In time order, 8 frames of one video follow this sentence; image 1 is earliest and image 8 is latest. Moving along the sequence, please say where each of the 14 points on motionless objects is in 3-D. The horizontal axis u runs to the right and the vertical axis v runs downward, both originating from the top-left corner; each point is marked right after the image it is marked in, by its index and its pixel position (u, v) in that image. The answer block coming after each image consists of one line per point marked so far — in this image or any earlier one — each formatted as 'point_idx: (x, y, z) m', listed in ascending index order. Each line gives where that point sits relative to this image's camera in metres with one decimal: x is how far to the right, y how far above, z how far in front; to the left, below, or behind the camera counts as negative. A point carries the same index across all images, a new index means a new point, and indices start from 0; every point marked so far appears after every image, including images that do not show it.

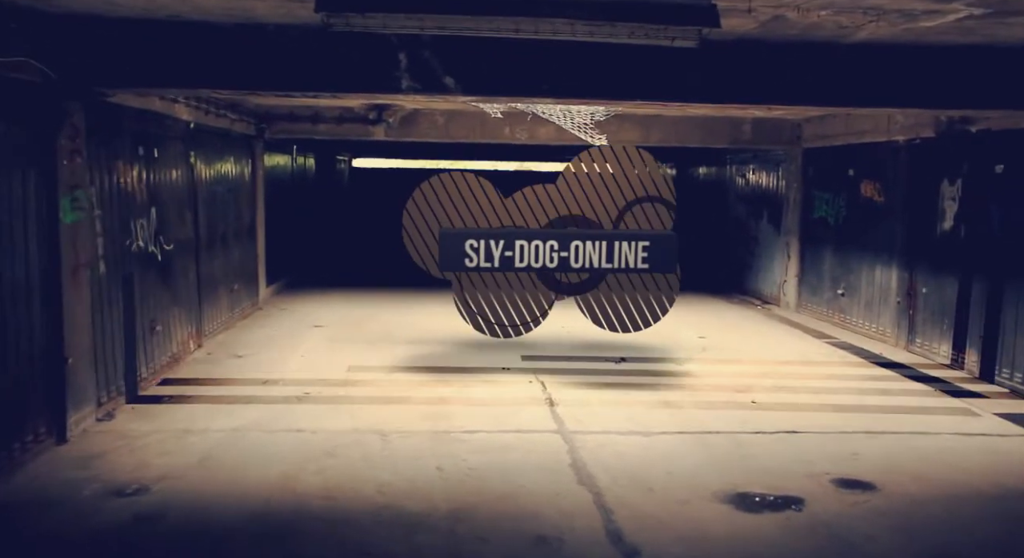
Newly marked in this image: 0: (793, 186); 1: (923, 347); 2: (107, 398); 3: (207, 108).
0: (+5.3, +1.7, +12.4) m
1: (+5.1, -0.9, +8.2) m
2: (-3.3, -1.0, +5.4) m
3: (-3.6, +2.1, +8.0) m
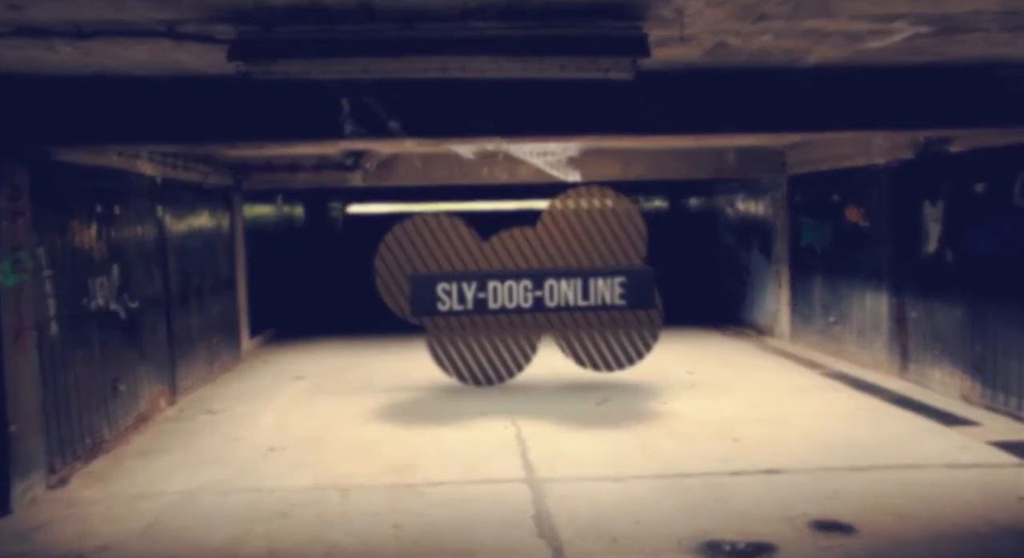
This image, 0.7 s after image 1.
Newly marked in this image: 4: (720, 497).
0: (+4.9, +1.2, +12.3) m
1: (+4.8, -1.1, +8.0) m
2: (-3.5, -1.4, +5.2) m
3: (-4.0, +1.4, +8.0) m
4: (+1.4, -1.4, +4.4) m
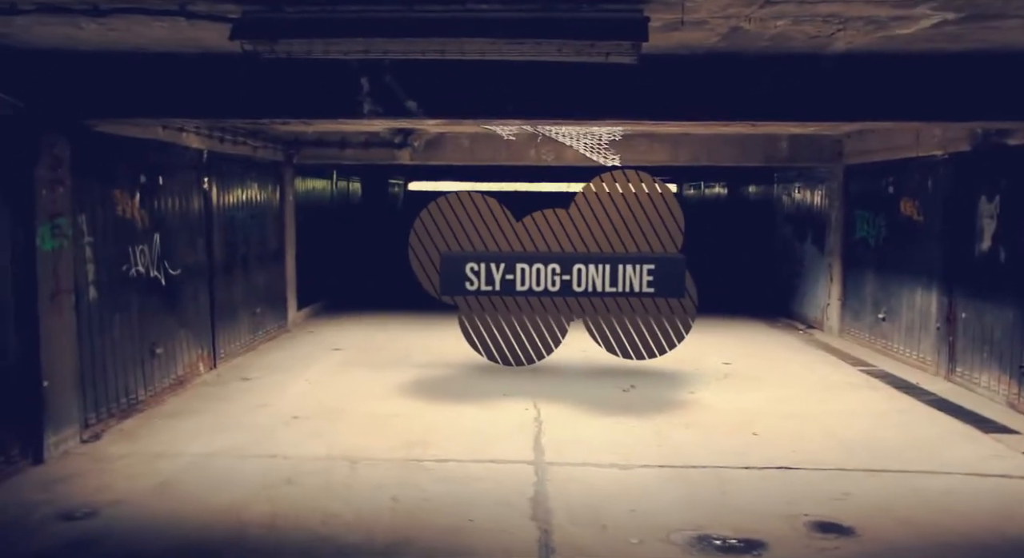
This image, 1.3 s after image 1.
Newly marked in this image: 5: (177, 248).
0: (+5.7, +1.3, +11.8) m
1: (+5.1, -1.1, +7.6) m
2: (-3.4, -1.2, +5.5) m
3: (-3.6, +1.8, +8.3) m
4: (+1.4, -1.4, +4.4) m
5: (-3.6, +0.3, +7.3) m
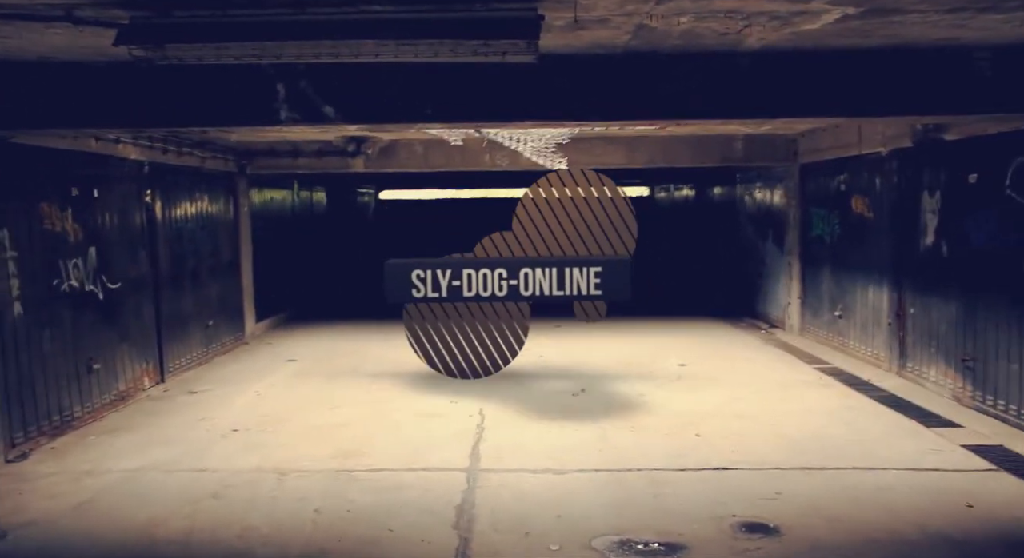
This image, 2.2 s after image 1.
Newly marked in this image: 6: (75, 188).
0: (+5.0, +1.3, +11.9) m
1: (+4.6, -1.1, +7.6) m
2: (-3.9, -1.3, +5.4) m
3: (-4.2, +1.6, +8.1) m
4: (+0.9, -1.4, +4.3) m
5: (-4.2, +0.2, +7.1) m
6: (-4.1, +0.9, +6.3) m
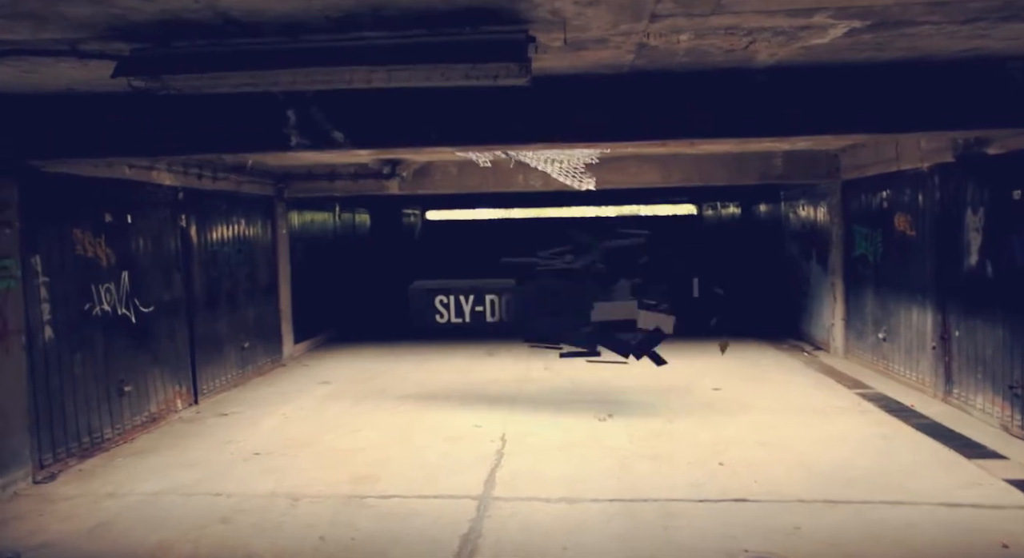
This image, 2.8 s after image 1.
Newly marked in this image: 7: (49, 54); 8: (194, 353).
0: (+5.5, +1.0, +11.6) m
1: (+4.8, -1.3, +7.2) m
2: (-3.8, -1.5, +5.5) m
3: (-3.9, +1.3, +8.4) m
4: (+1.0, -1.5, +4.2) m
5: (-3.9, -0.1, +7.3) m
6: (-3.9, +0.6, +6.5) m
7: (-2.2, +1.1, +3.3) m
8: (-3.9, -0.9, +8.3) m
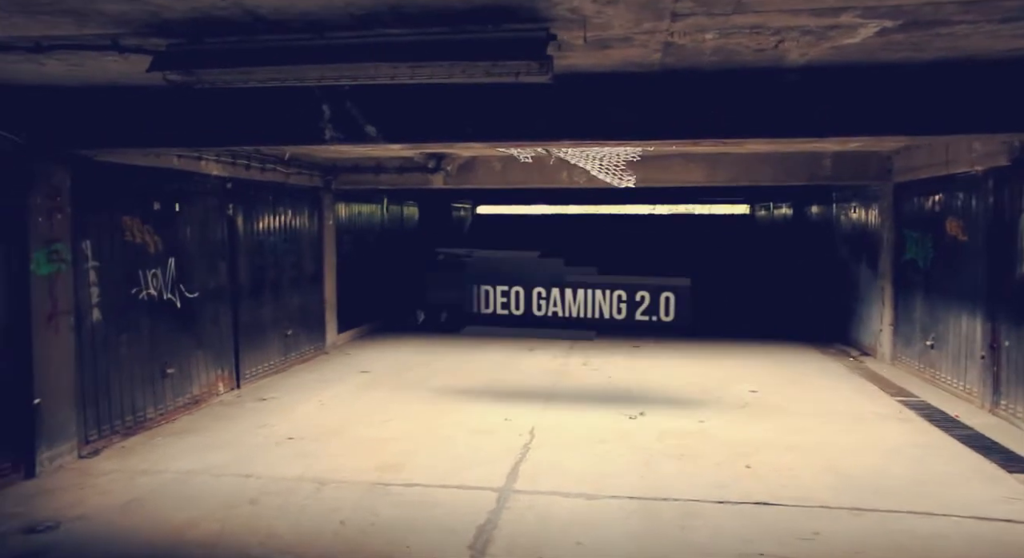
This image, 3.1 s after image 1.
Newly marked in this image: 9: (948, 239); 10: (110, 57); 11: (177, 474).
0: (+6.2, +0.9, +11.2) m
1: (+5.1, -1.4, +6.9) m
2: (-3.6, -1.4, +5.8) m
3: (-3.4, +1.5, +8.6) m
4: (+1.1, -1.5, +4.1) m
5: (-3.6, +0.1, +7.6) m
6: (-3.6, +0.8, +6.8) m
7: (-2.1, +1.2, +3.5) m
8: (-3.5, -0.8, +8.6) m
9: (+5.6, +0.5, +8.7) m
10: (-2.2, +1.2, +3.6) m
11: (-2.5, -1.5, +5.1) m
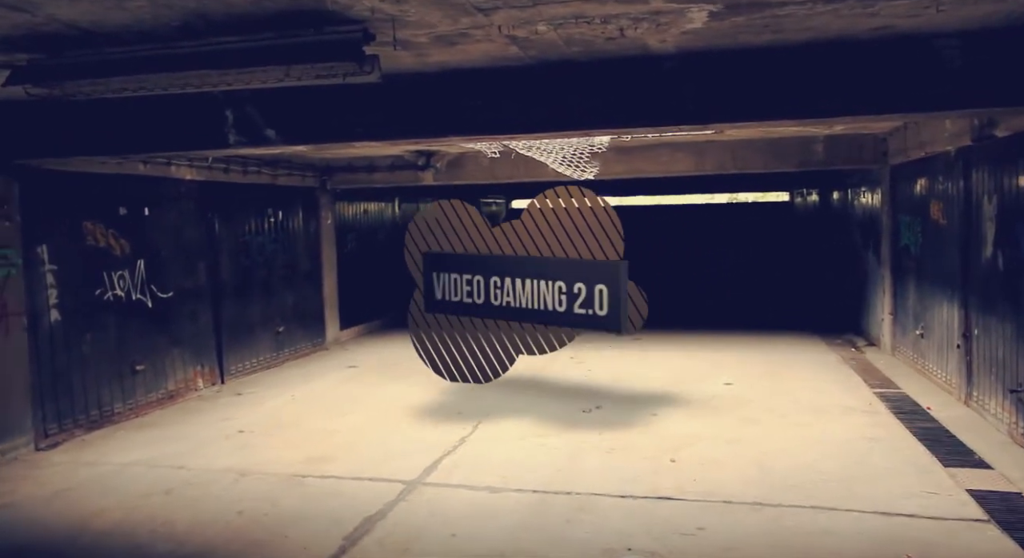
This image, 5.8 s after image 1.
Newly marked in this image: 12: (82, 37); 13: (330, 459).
0: (+5.9, +1.1, +10.8) m
1: (+4.6, -1.2, +6.6) m
2: (-4.1, -1.4, +6.2) m
3: (-3.8, +1.5, +8.9) m
4: (+0.4, -1.5, +4.1) m
5: (-4.0, +0.1, +7.9) m
6: (-4.1, +0.8, +7.1) m
7: (-2.9, +1.2, +3.7) m
8: (-3.9, -0.8, +8.9) m
9: (+5.2, +0.7, +8.3) m
10: (-2.9, +1.2, +3.8) m
11: (-3.2, -1.5, +5.4) m
12: (-2.0, +1.1, +3.2) m
13: (-1.5, -1.5, +5.5) m
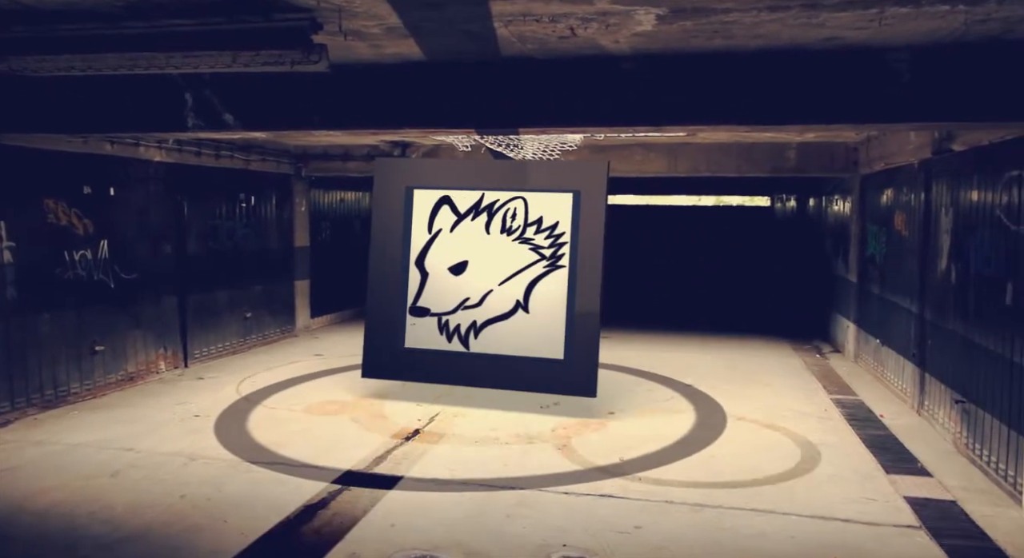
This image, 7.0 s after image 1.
0: (+5.5, +1.0, +10.9) m
1: (+4.2, -1.3, +6.7) m
2: (-4.5, -1.2, +6.1) m
3: (-4.2, +1.7, +8.9) m
4: (0.0, -1.5, +4.2) m
5: (-4.4, +0.3, +7.8) m
6: (-4.5, +1.0, +7.1) m
7: (-3.2, +1.3, +3.6) m
8: (-4.3, -0.5, +8.9) m
9: (+4.8, +0.6, +8.4) m
10: (-3.2, +1.3, +3.8) m
11: (-3.5, -1.3, +5.4) m
12: (-2.3, +1.2, +3.2) m
13: (-1.9, -1.4, +5.5) m
